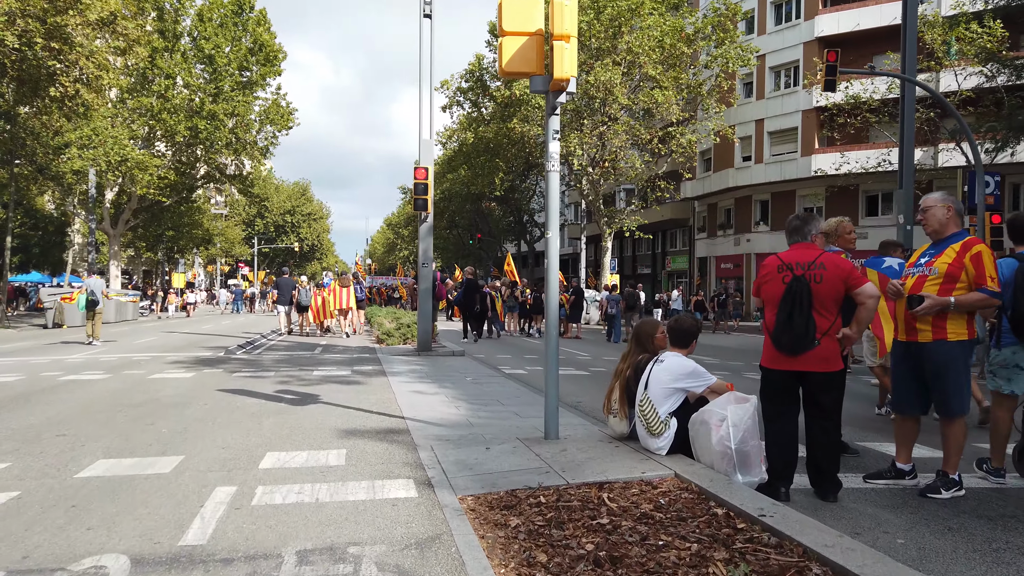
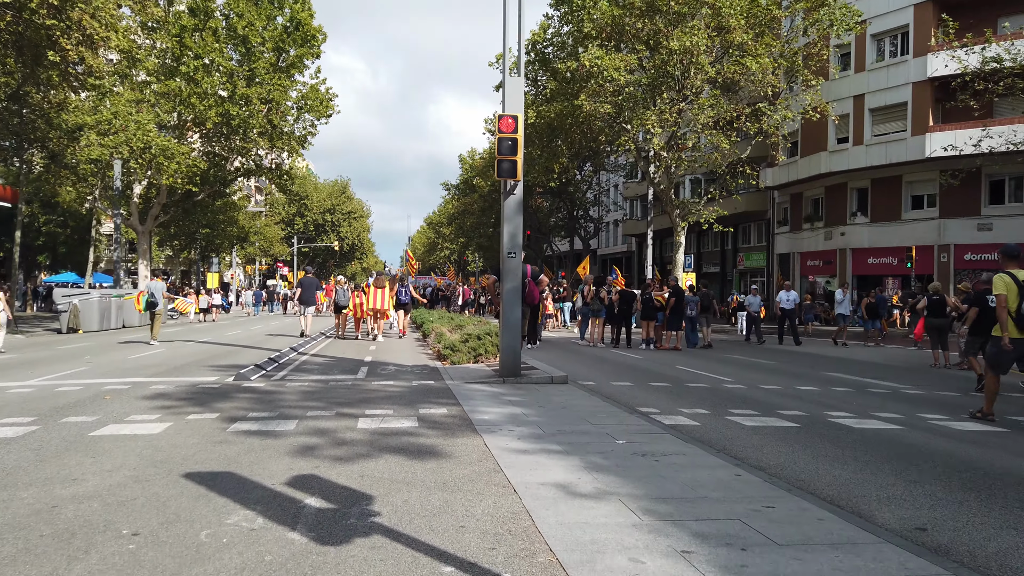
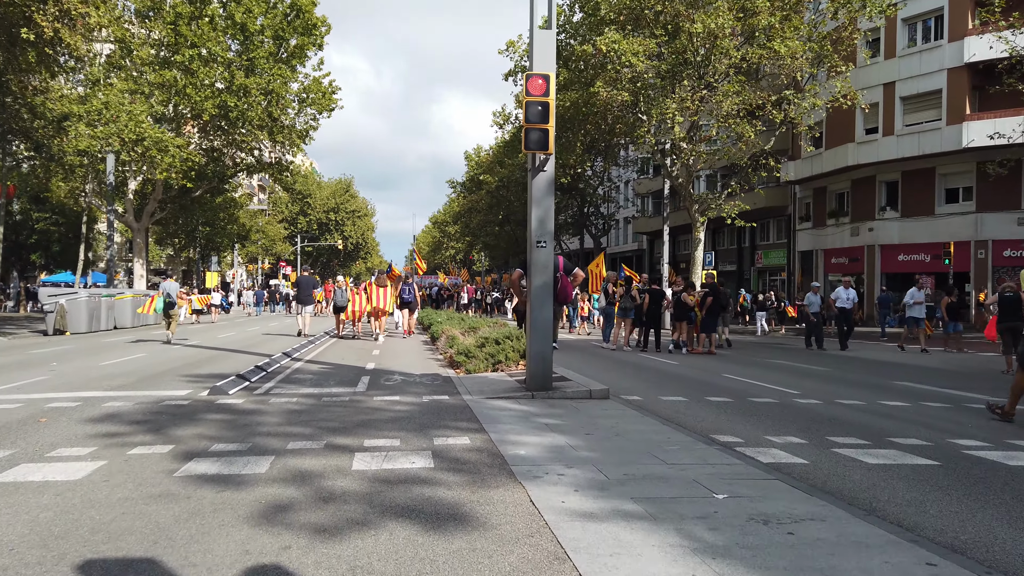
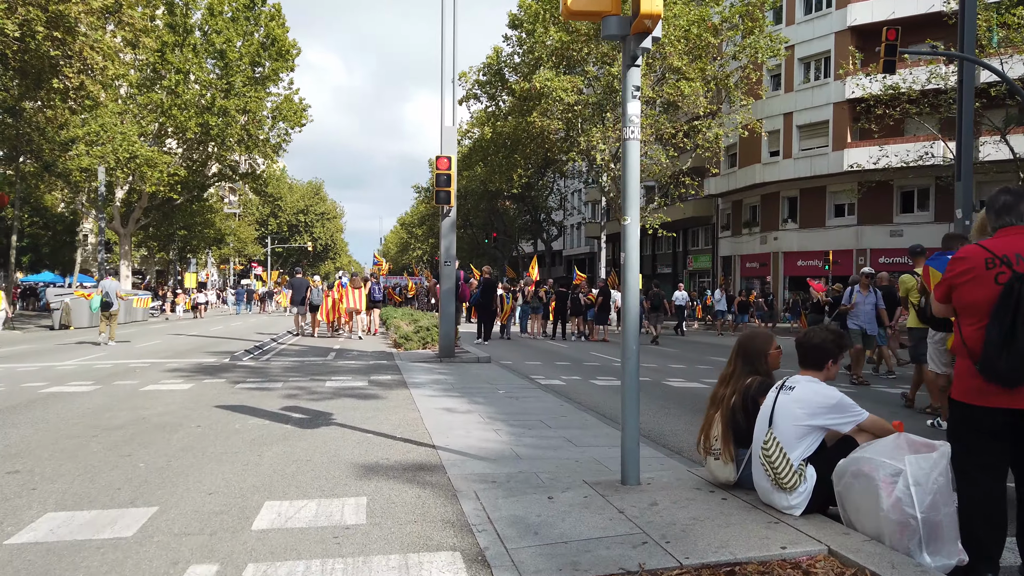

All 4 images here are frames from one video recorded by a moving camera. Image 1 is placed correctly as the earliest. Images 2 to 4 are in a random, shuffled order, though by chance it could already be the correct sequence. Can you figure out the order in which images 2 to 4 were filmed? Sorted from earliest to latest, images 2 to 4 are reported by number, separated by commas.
4, 2, 3
